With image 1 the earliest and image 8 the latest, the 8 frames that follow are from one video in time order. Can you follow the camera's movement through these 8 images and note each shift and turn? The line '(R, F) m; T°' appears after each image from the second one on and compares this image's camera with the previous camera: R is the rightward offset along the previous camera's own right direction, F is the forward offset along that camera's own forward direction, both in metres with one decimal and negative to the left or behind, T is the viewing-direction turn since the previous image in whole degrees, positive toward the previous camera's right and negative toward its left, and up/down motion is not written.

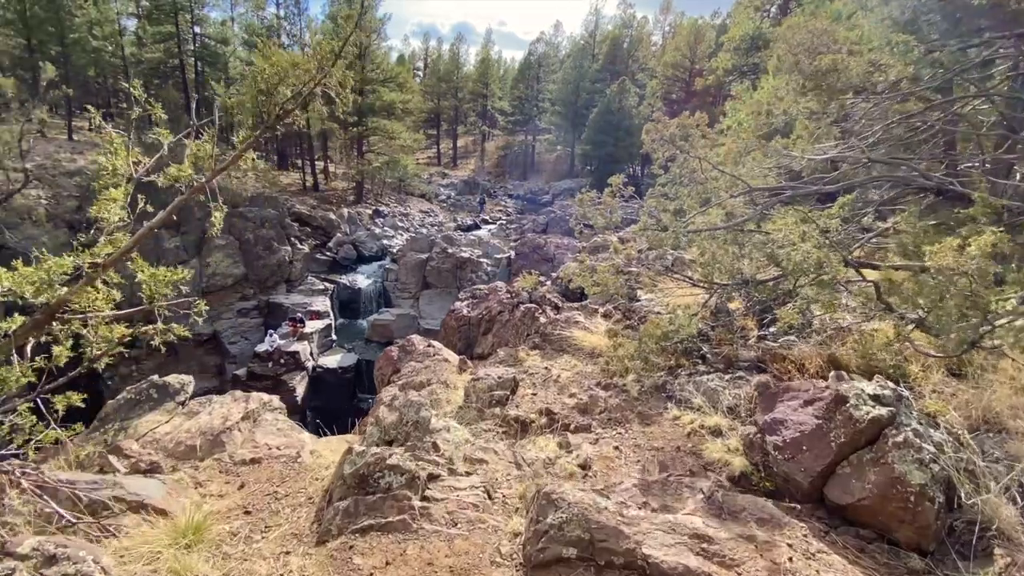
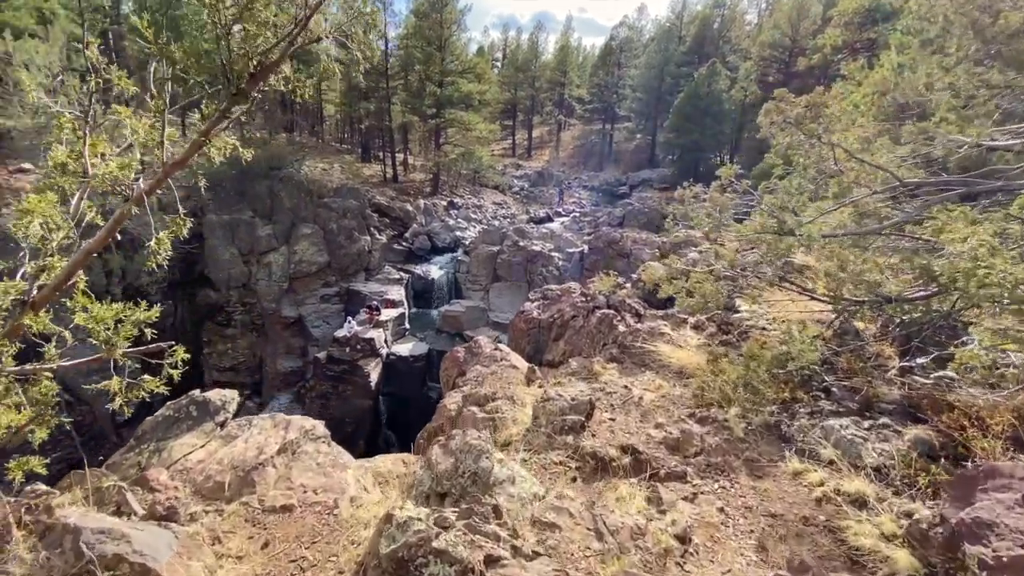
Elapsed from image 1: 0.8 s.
(-0.1, +0.6) m; -9°
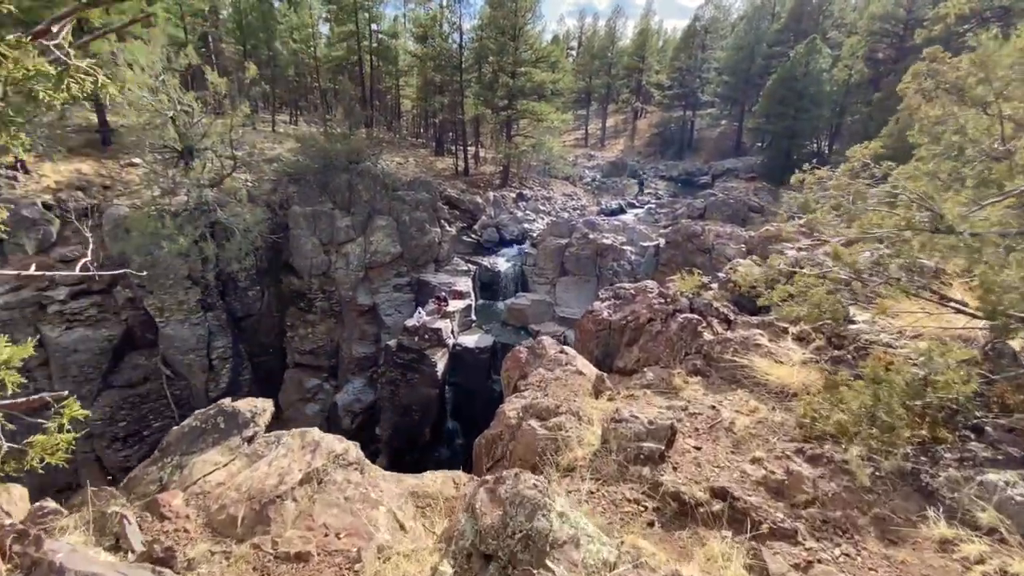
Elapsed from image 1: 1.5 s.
(0.0, +0.5) m; -8°
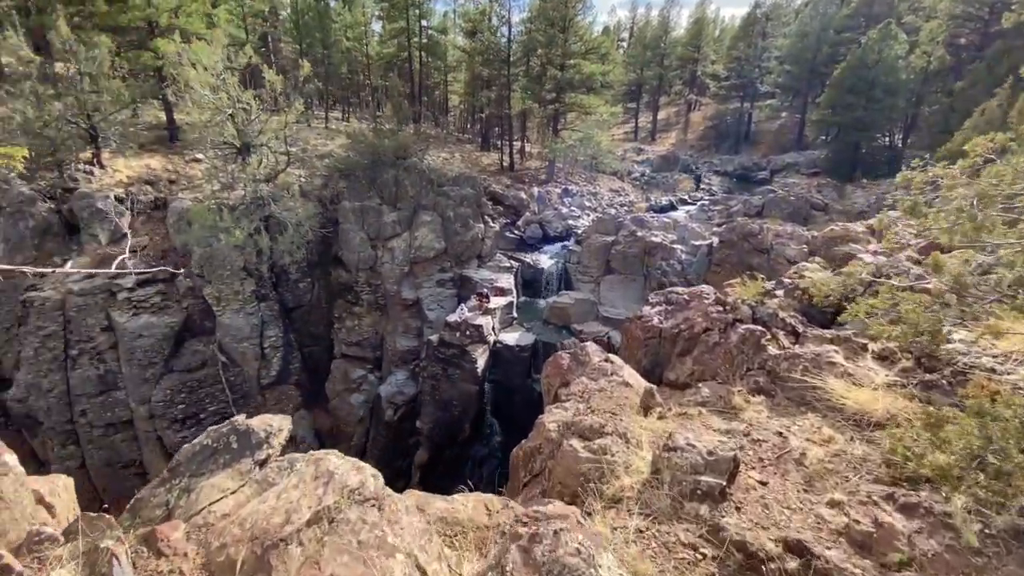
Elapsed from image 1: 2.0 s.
(0.0, +0.3) m; -5°
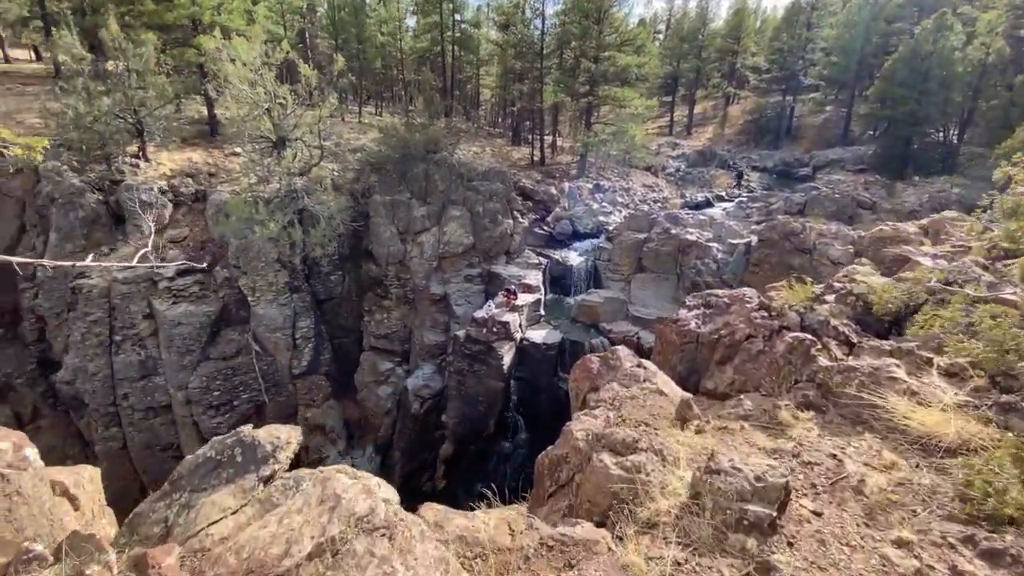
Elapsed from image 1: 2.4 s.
(0.0, +0.2) m; -3°
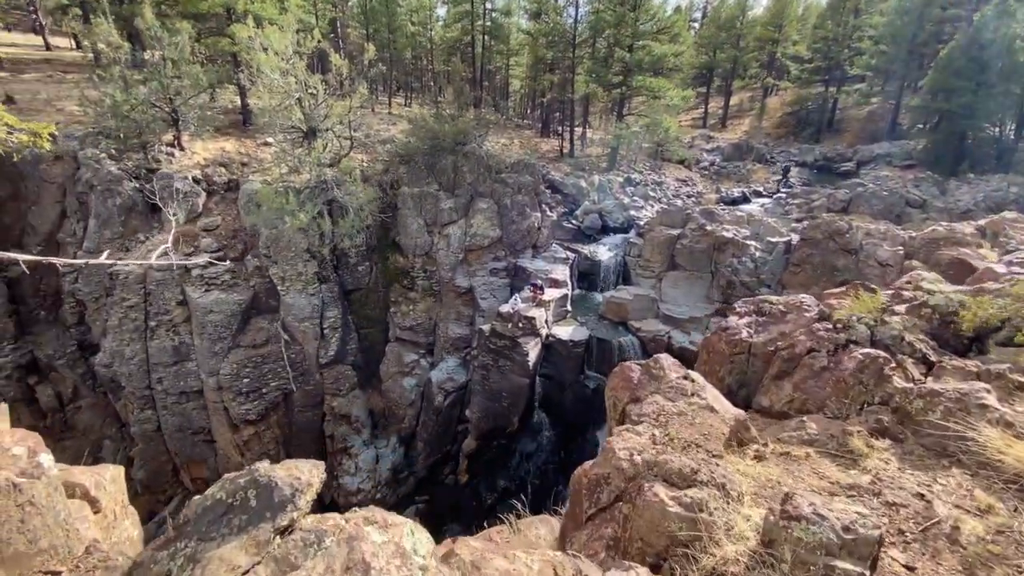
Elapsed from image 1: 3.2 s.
(-0.2, +0.4) m; -3°
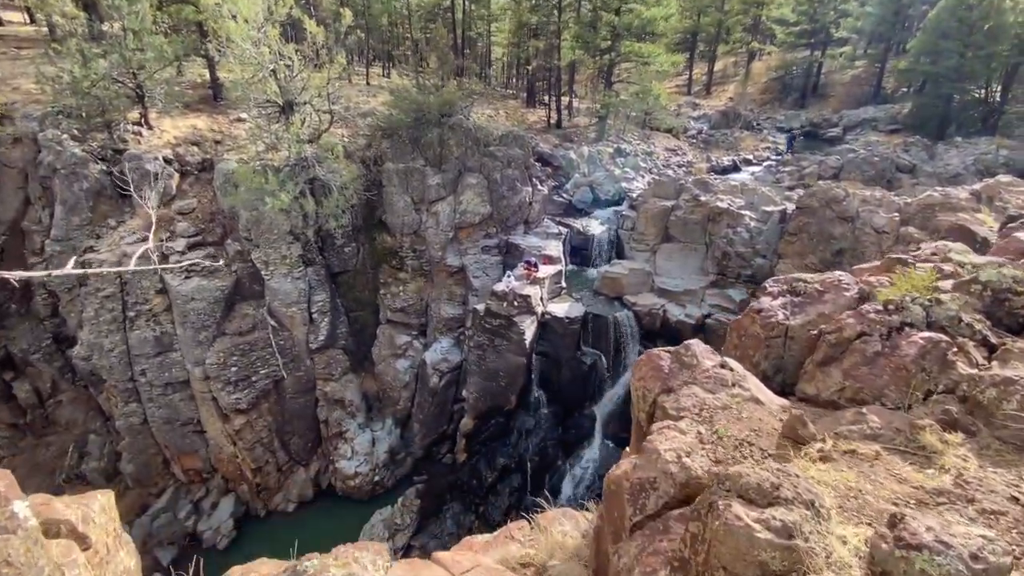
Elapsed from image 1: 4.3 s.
(-0.4, +0.5) m; +2°
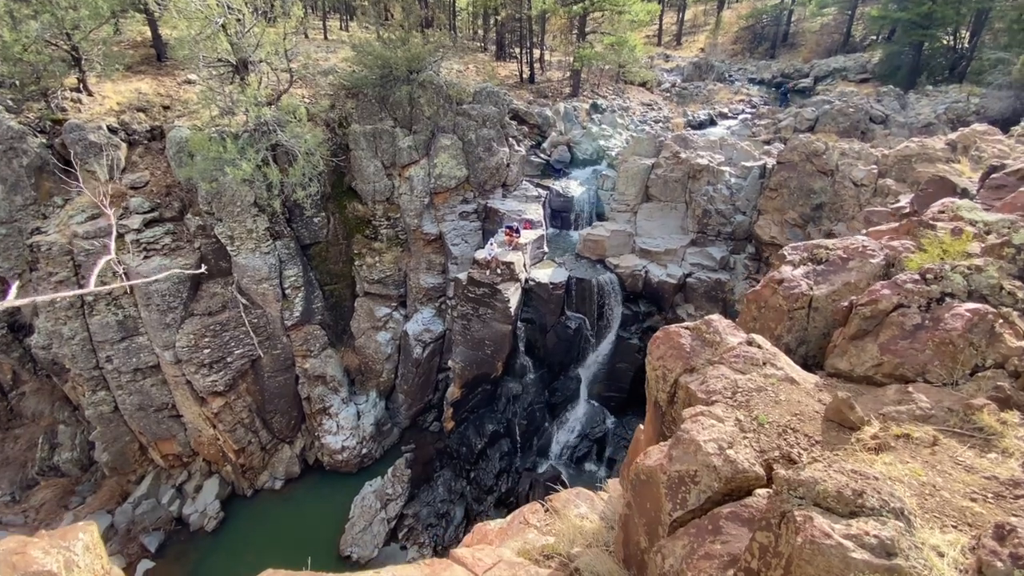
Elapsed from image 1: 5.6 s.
(-0.4, +0.5) m; +3°
